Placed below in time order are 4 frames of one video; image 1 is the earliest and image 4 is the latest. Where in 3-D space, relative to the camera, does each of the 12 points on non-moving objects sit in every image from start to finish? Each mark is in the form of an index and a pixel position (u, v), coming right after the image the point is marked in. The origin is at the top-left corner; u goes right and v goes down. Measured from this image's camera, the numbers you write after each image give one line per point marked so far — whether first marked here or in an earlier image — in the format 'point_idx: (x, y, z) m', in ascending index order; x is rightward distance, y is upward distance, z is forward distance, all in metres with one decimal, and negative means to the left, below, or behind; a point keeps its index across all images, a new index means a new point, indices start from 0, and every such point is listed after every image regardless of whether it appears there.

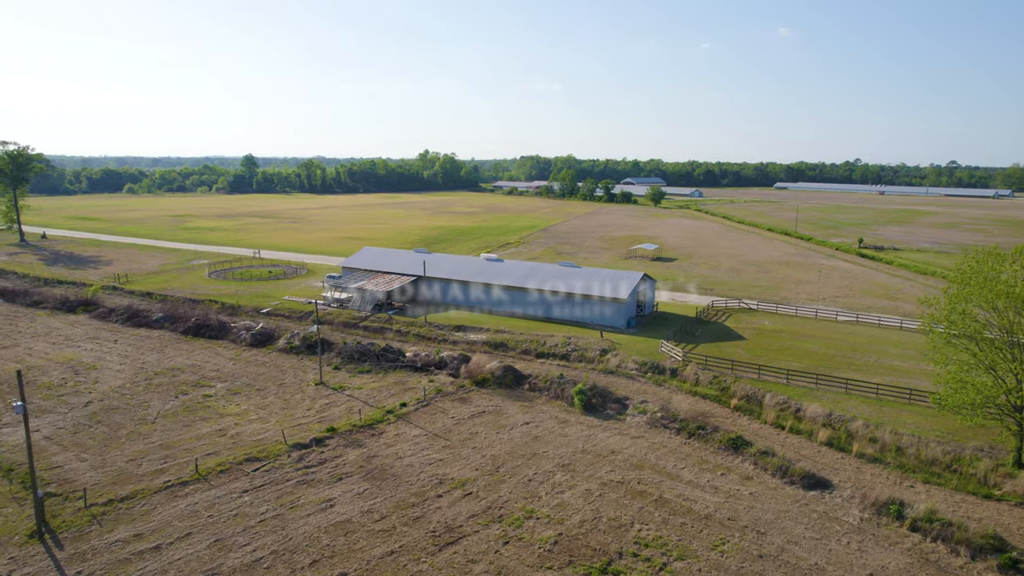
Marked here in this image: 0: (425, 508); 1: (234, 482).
0: (-2.4, -5.9, +17.0) m
1: (-7.9, -5.5, +18.0) m
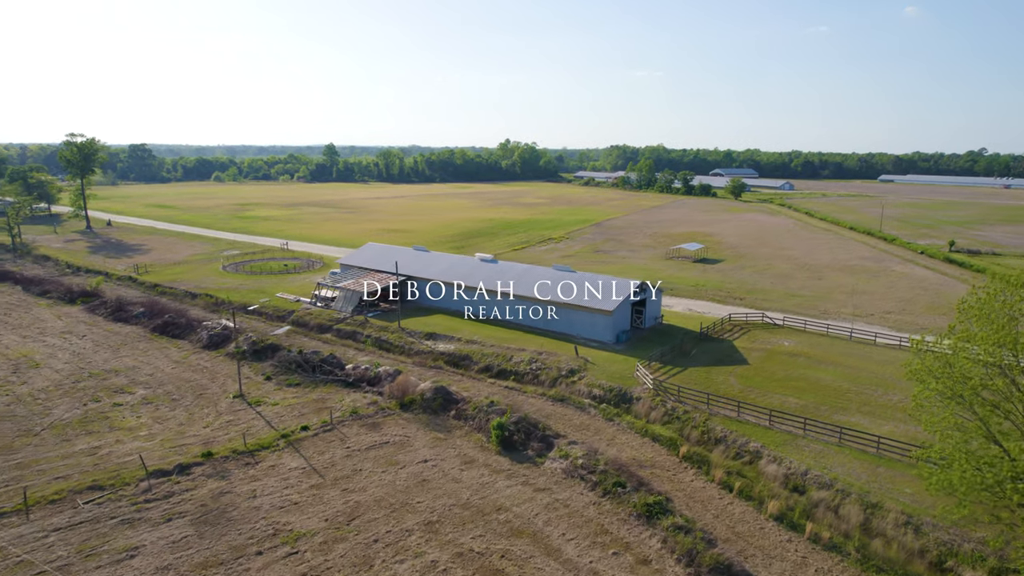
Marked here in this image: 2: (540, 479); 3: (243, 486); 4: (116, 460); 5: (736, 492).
0: (-6.4, -6.4, +14.4) m
1: (-11.7, -5.8, +16.2) m
2: (+0.8, -5.6, +18.6) m
3: (-7.6, -5.6, +18.0) m
4: (-11.9, -5.2, +19.2) m
5: (+6.3, -5.8, +18.0) m
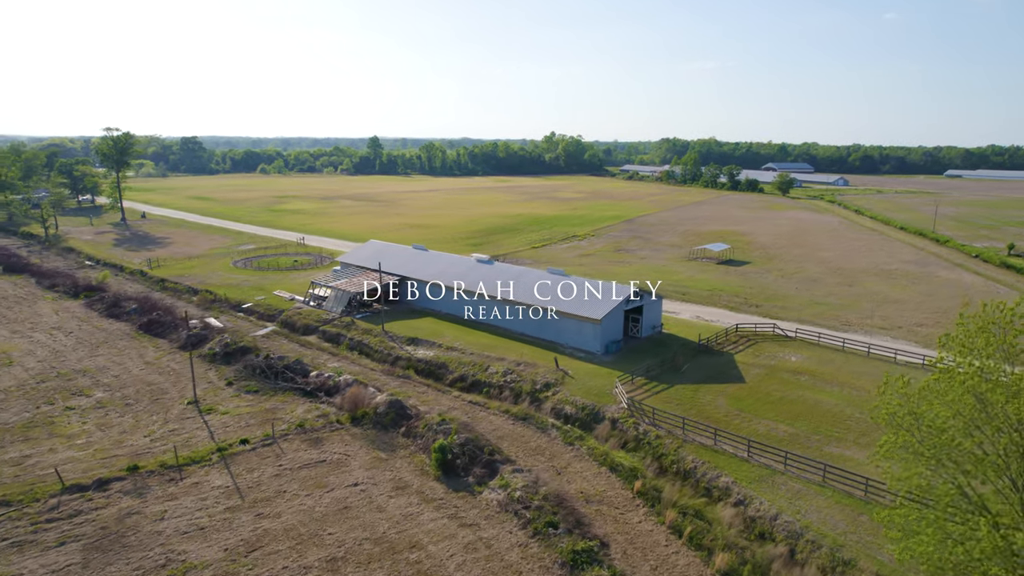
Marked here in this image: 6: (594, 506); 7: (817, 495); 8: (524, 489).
0: (-8.6, -6.7, +13.3) m
1: (-13.7, -6.0, +15.5) m
2: (-1.1, -5.9, +16.9) m
3: (-9.5, -5.8, +17.0) m
4: (-13.7, -5.3, +18.5) m
5: (+4.3, -6.3, +15.9) m
6: (+2.2, -5.9, +17.3) m
7: (+8.5, -5.8, +17.9) m
8: (+0.3, -5.6, +17.6) m
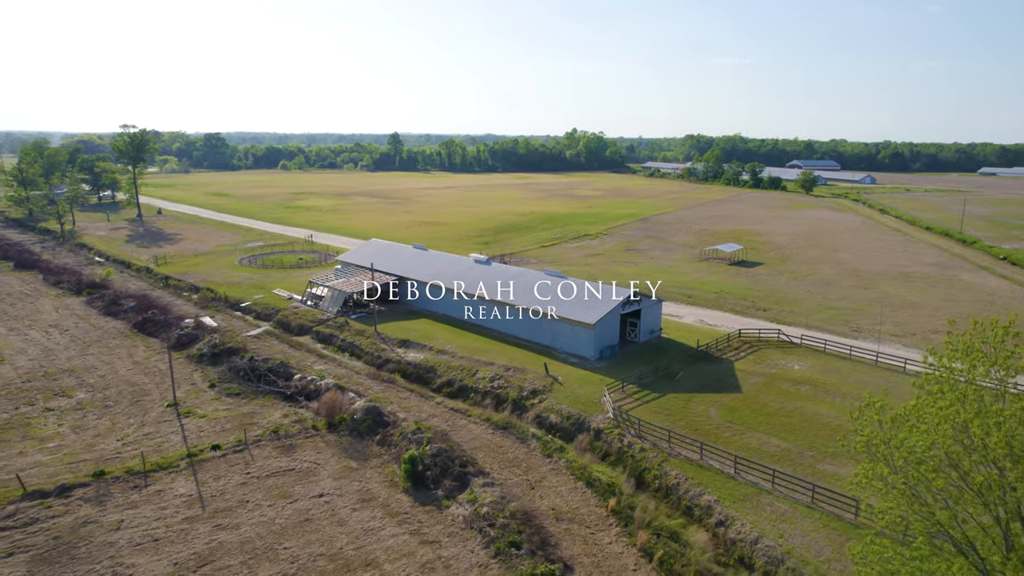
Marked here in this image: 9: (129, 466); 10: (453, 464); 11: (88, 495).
0: (-9.6, -6.8, +12.9) m
1: (-14.6, -6.0, +15.2) m
2: (-2.0, -6.1, +16.2) m
3: (-10.4, -5.9, +16.6) m
4: (-14.5, -5.4, +18.2) m
5: (+3.4, -6.5, +15.0) m
6: (+1.4, -6.1, +16.4) m
7: (+7.7, -6.0, +16.9) m
8: (-0.5, -5.7, +16.9) m
9: (-11.4, -5.3, +18.9) m
10: (-1.7, -5.2, +18.8) m
11: (-11.5, -5.6, +17.4) m
